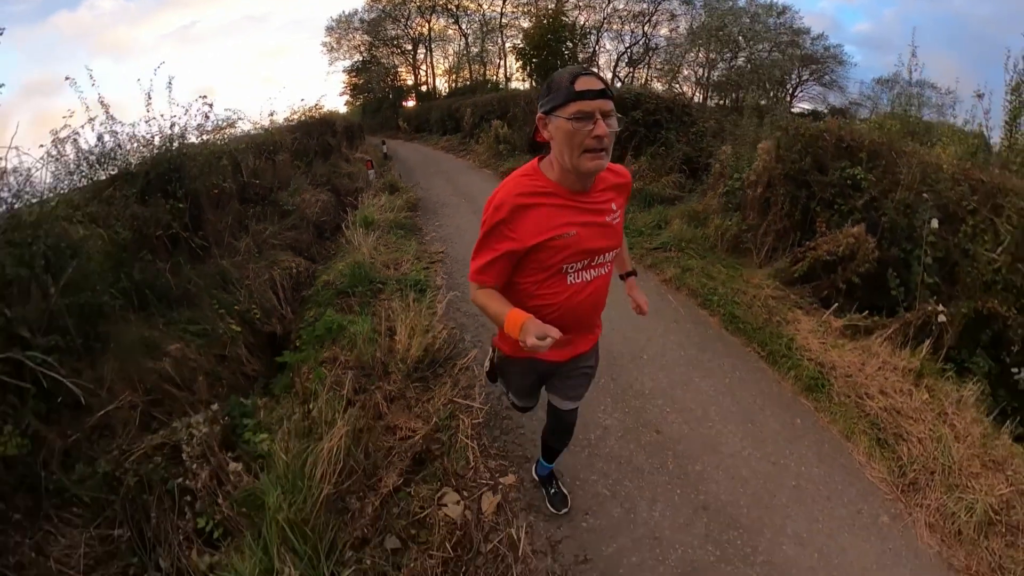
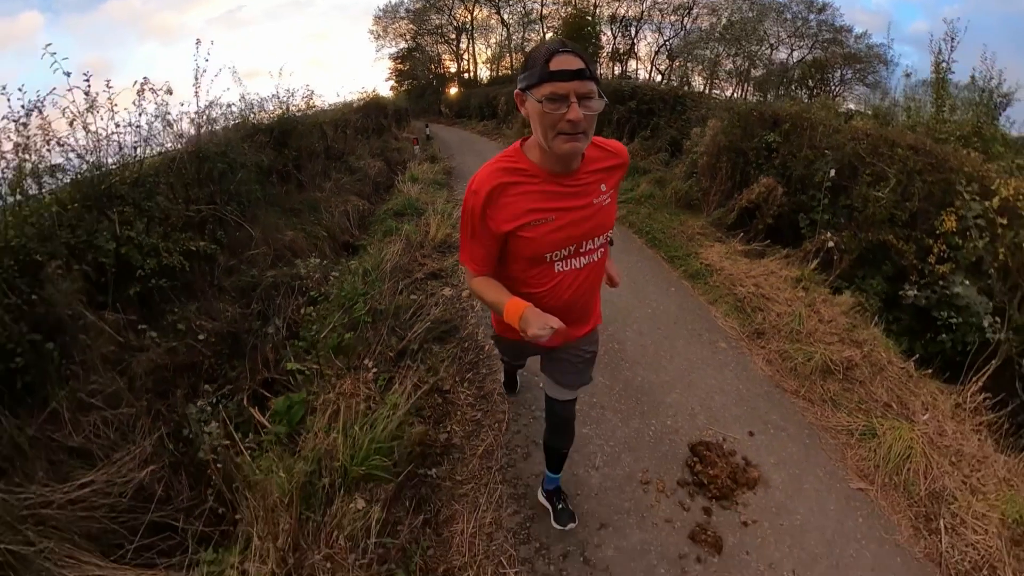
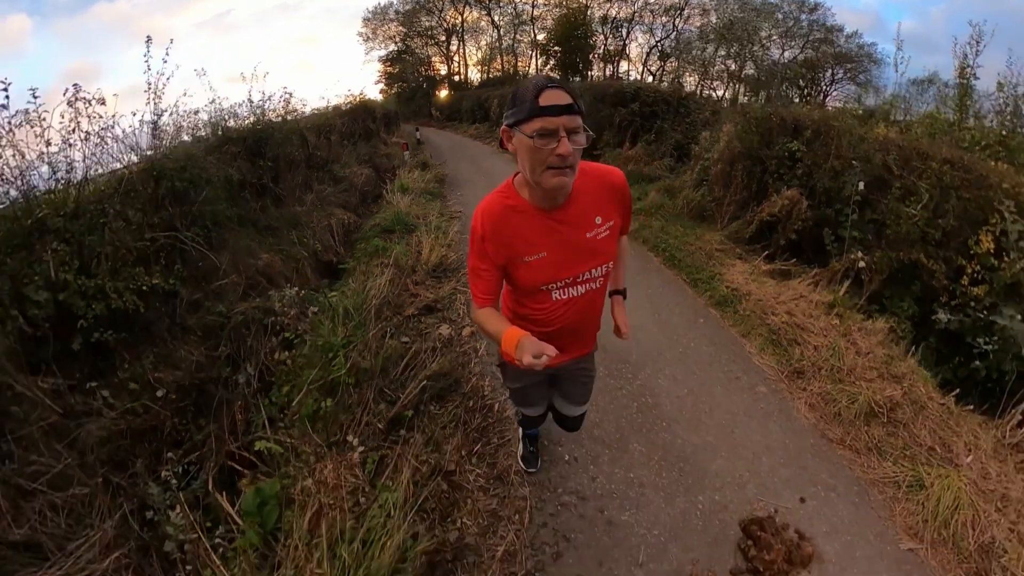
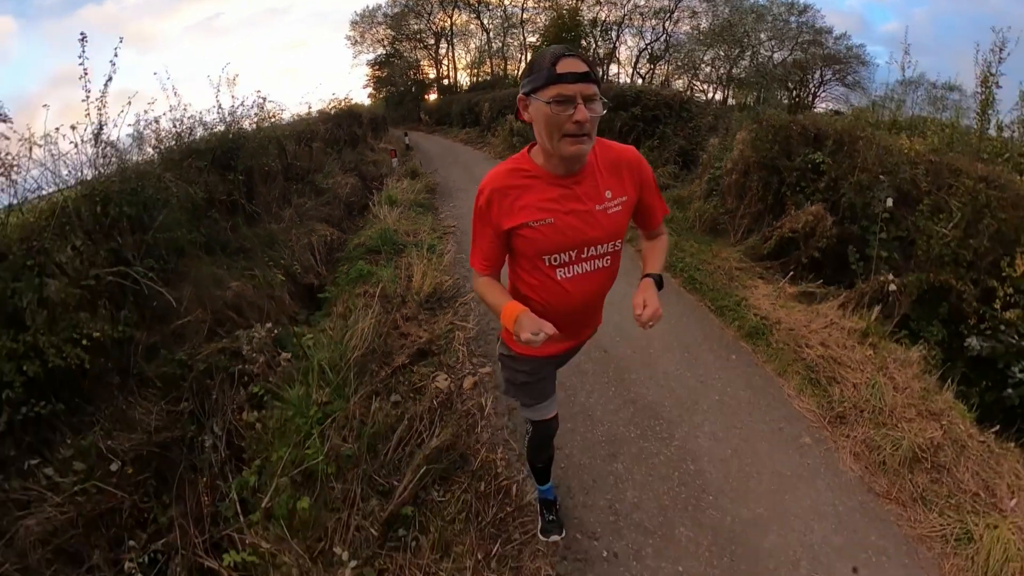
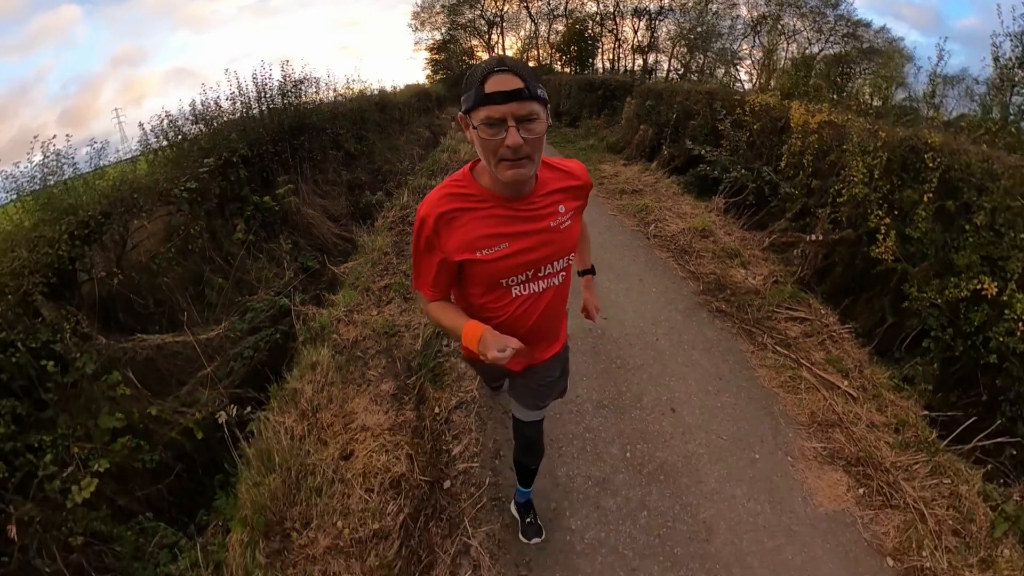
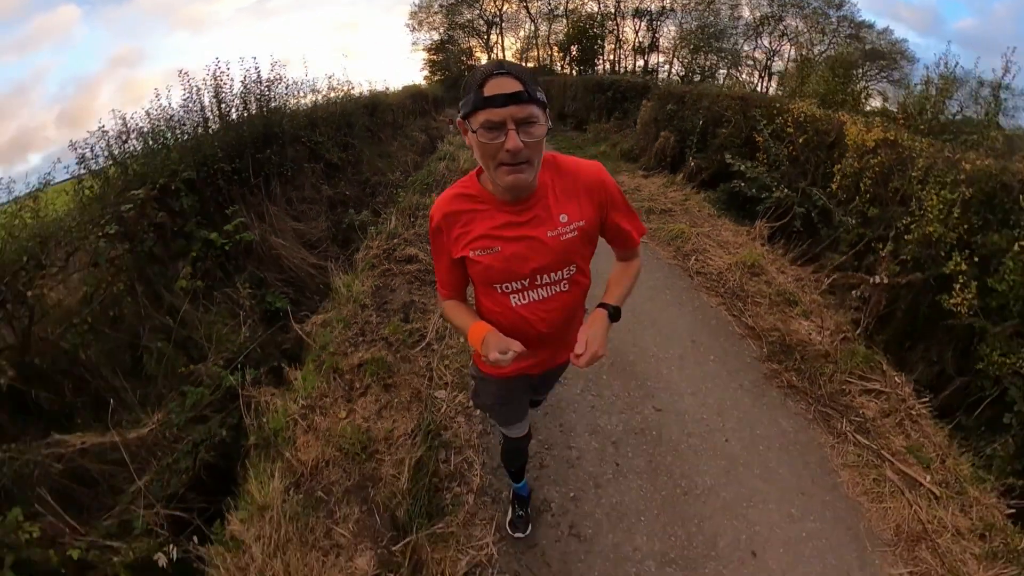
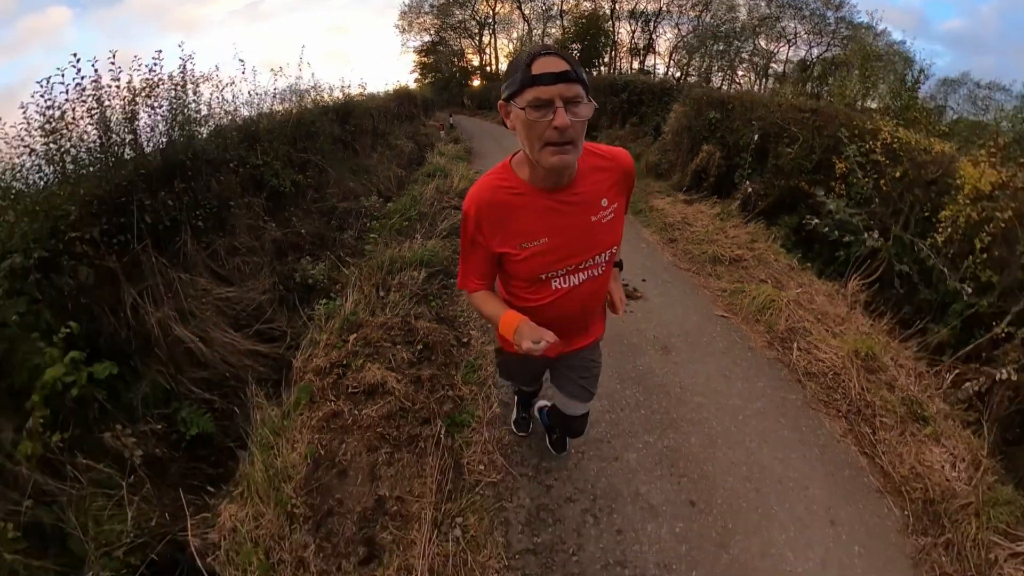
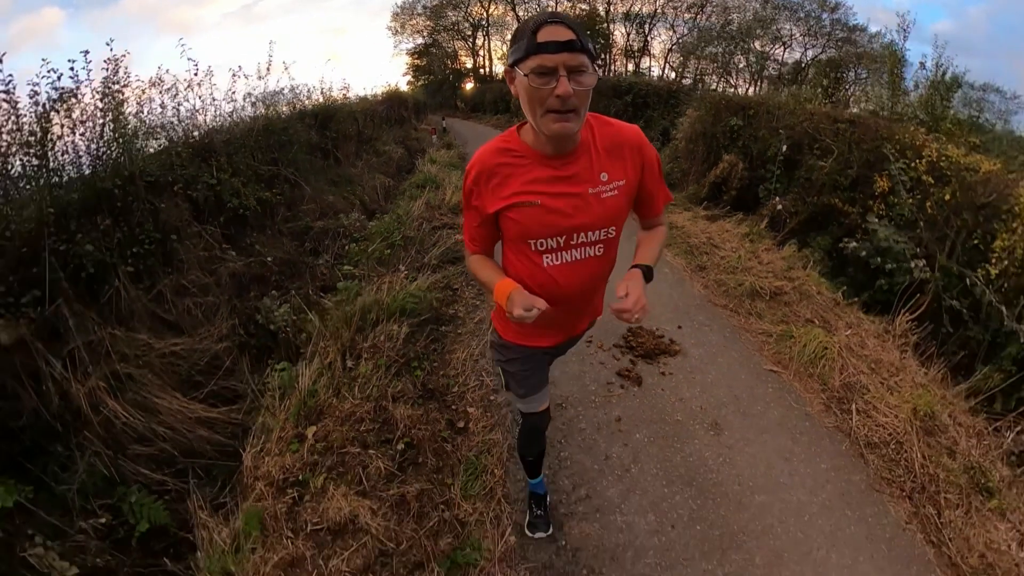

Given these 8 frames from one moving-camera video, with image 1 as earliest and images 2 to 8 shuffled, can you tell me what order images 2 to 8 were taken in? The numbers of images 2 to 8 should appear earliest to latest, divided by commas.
4, 3, 2, 8, 7, 6, 5
